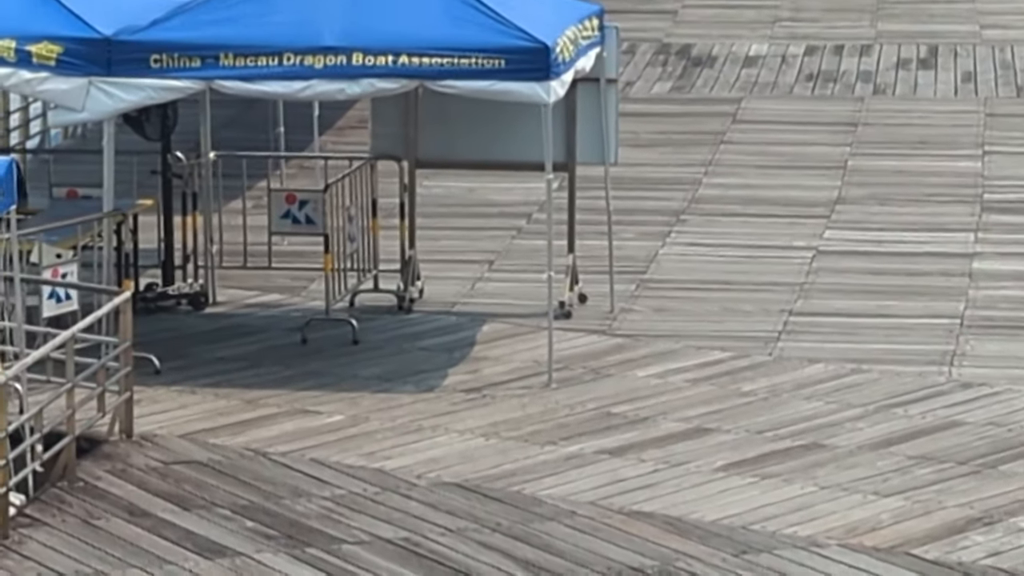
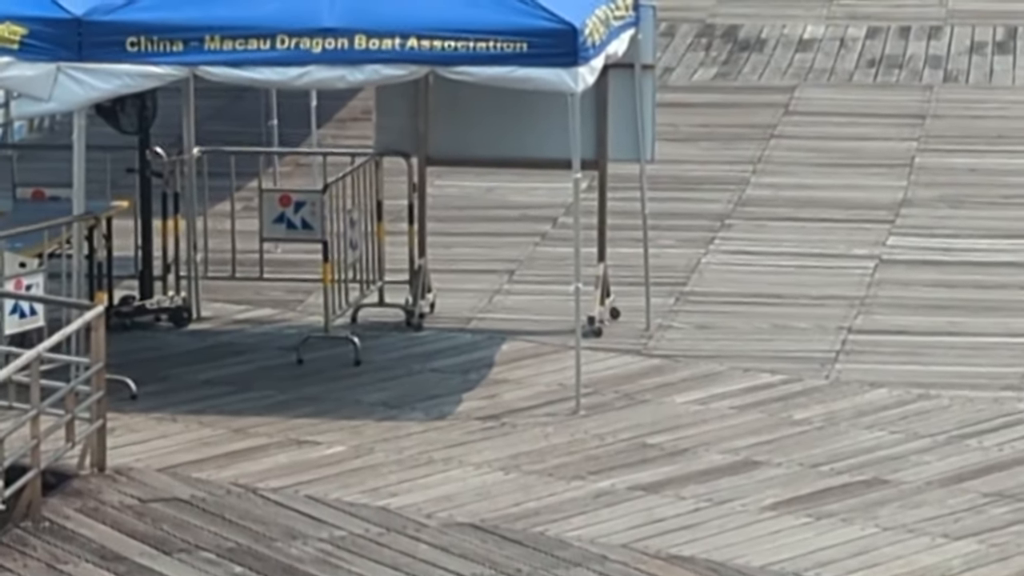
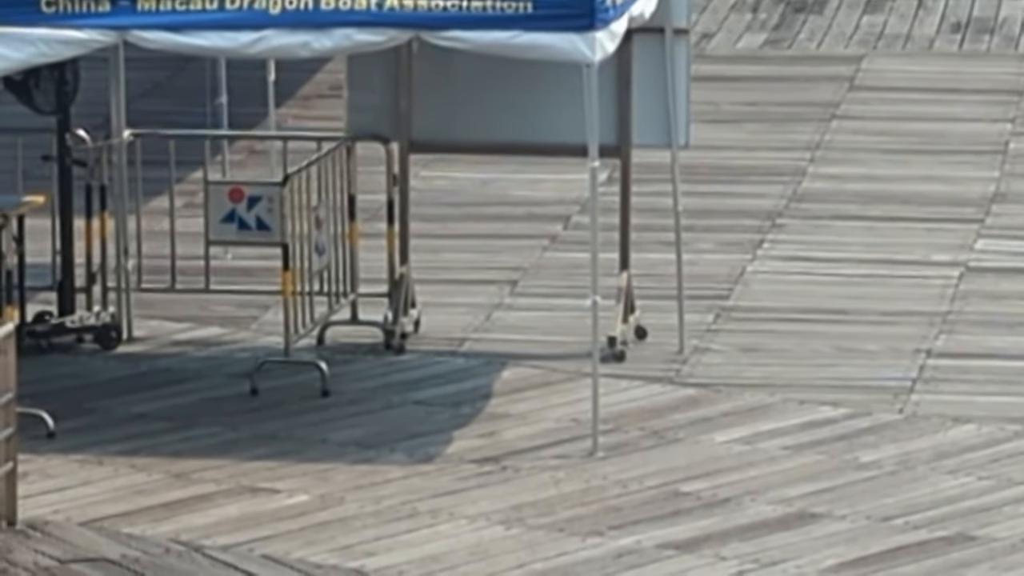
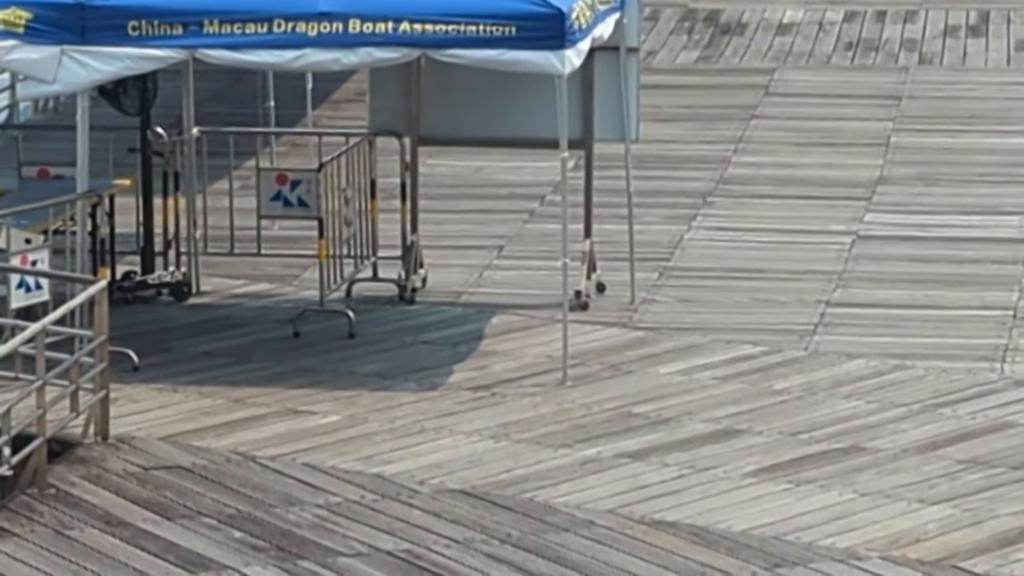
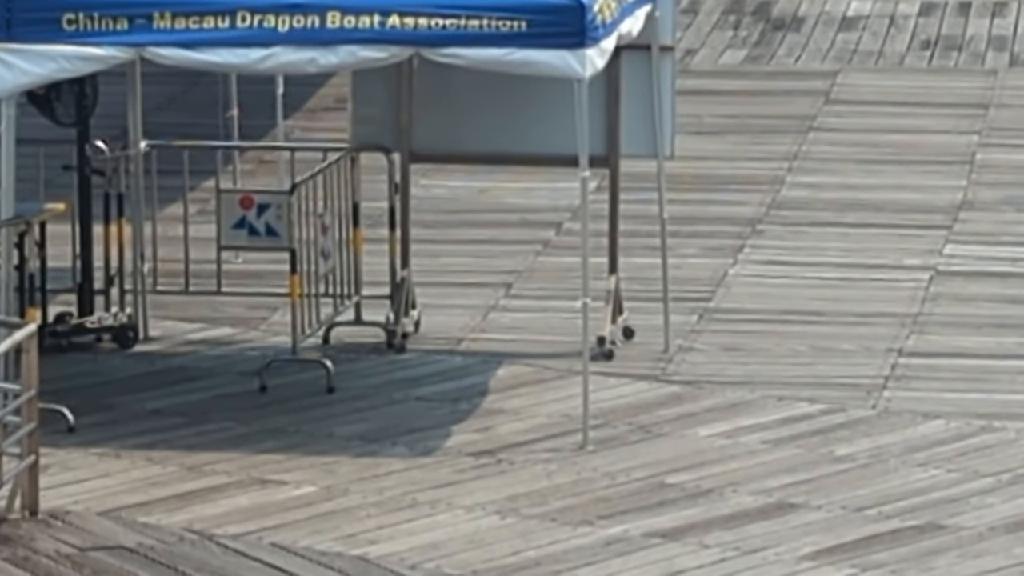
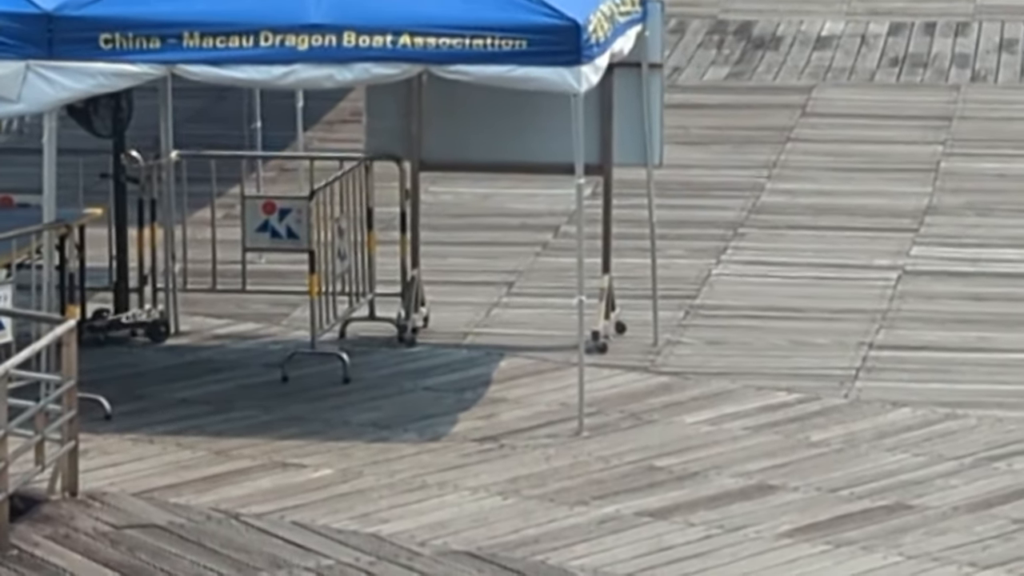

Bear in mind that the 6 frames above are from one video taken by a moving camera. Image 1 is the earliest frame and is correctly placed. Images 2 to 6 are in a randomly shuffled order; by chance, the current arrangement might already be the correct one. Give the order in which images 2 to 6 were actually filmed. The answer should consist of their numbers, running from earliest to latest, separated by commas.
4, 2, 6, 5, 3
